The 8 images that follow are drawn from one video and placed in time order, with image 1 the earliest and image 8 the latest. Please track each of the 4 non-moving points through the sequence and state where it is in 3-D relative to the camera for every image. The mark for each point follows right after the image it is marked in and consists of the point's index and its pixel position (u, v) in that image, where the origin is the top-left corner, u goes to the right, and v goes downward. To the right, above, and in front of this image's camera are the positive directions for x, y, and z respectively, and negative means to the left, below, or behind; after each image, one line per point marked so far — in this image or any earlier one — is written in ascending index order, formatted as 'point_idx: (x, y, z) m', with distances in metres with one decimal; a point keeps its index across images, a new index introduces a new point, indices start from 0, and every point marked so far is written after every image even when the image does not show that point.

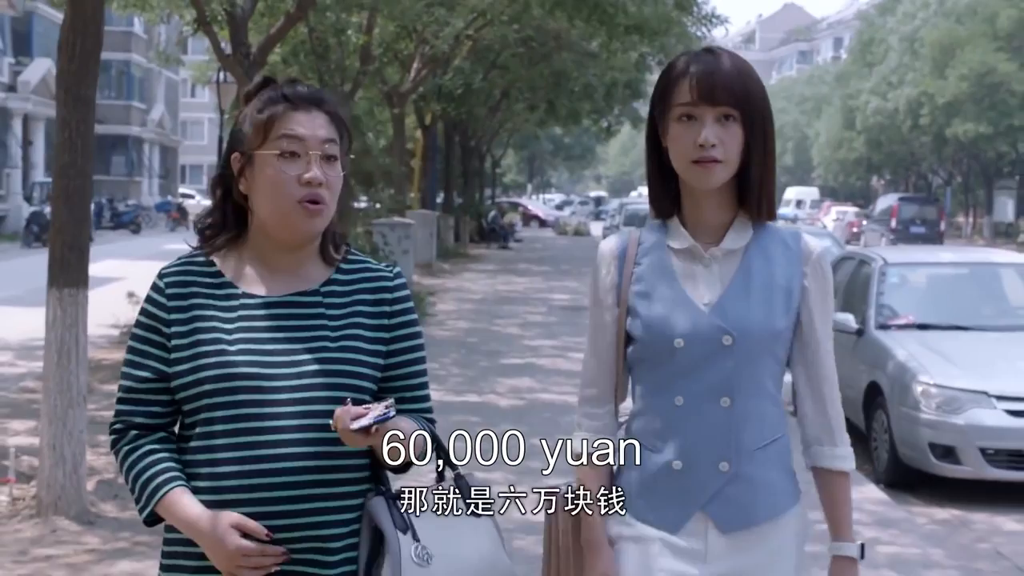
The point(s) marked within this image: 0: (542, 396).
0: (+0.3, -0.9, +11.4) m
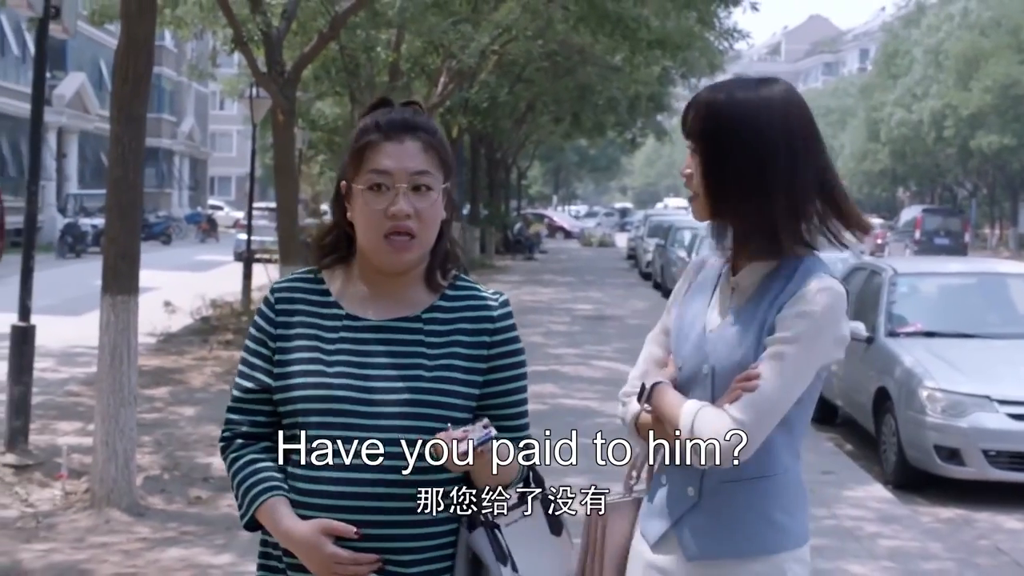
0: (+0.5, -1.0, +11.8) m
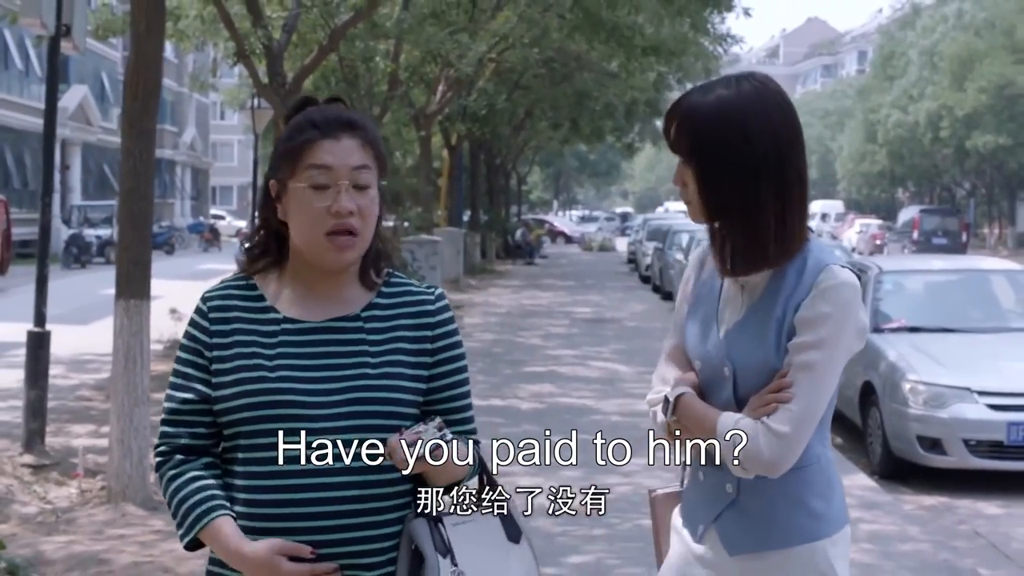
0: (+0.5, -1.0, +12.2) m
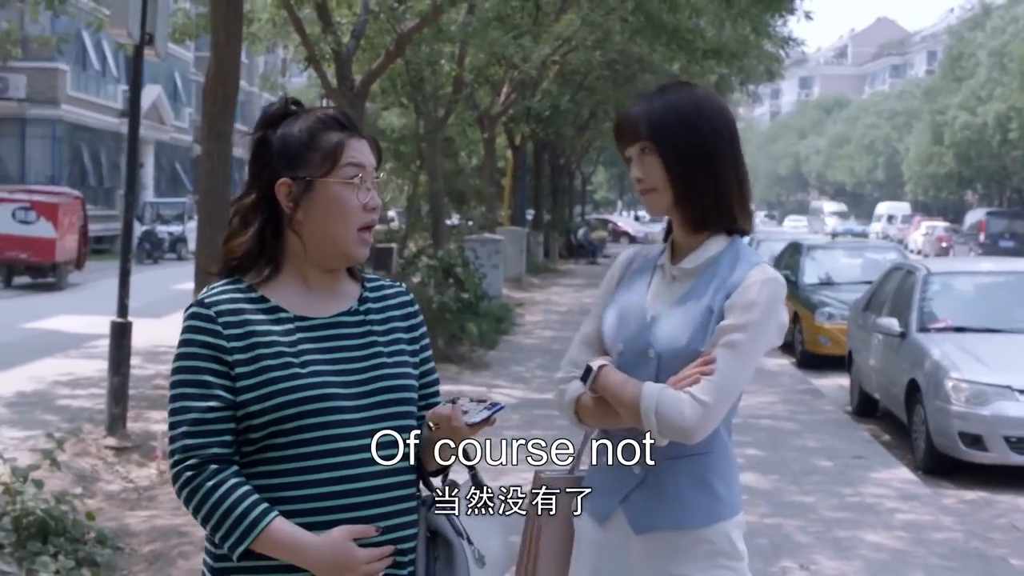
0: (+1.0, -1.0, +12.5) m
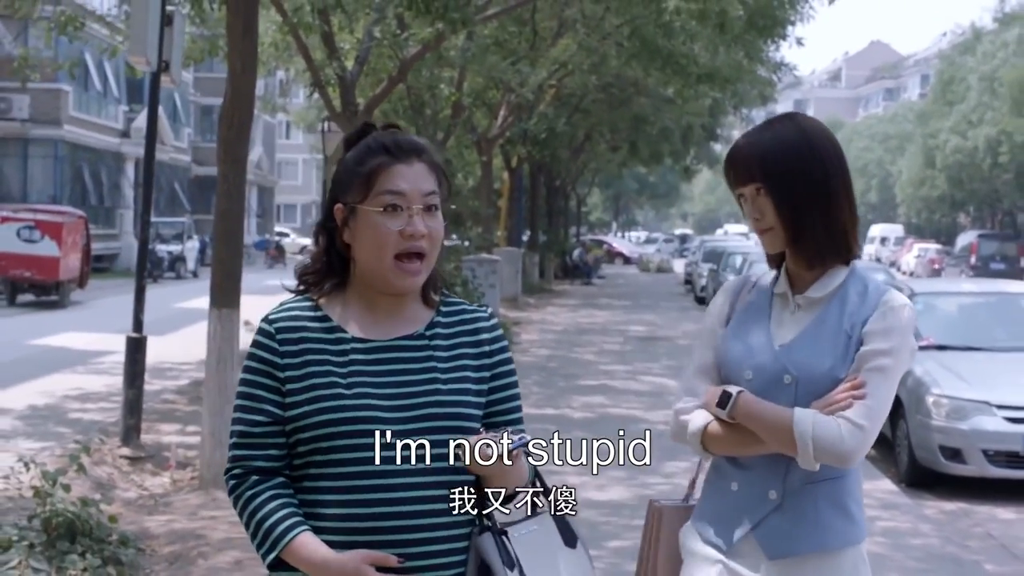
0: (+1.0, -1.2, +12.9) m
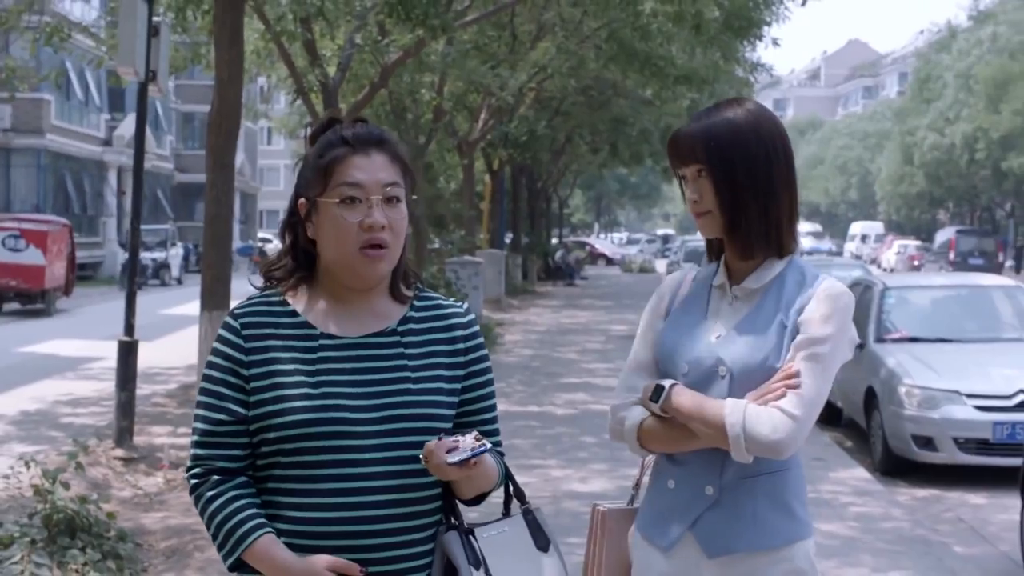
0: (+0.8, -1.2, +13.2) m
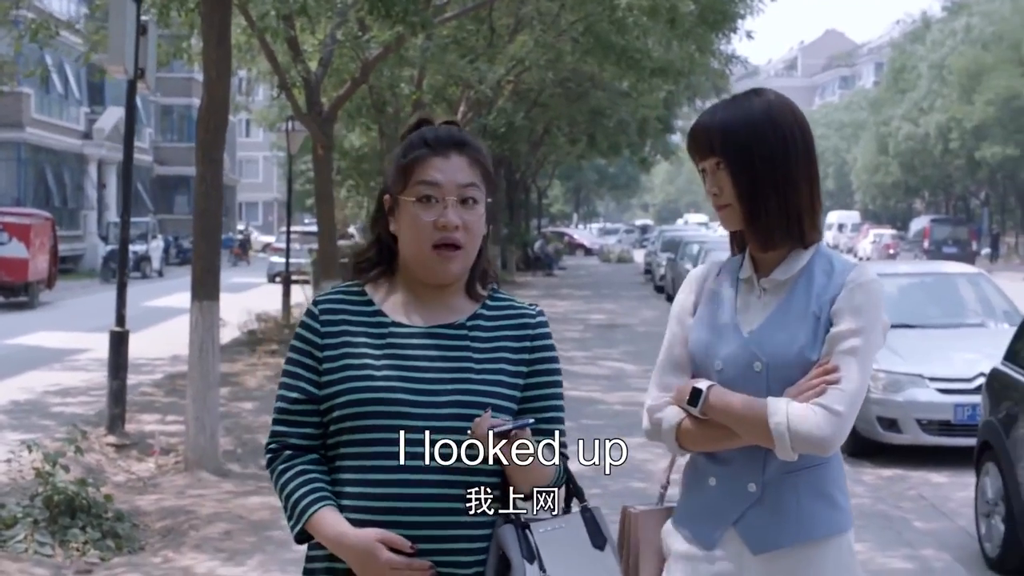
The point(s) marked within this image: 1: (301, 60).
0: (+0.6, -1.1, +13.5) m
1: (-2.3, +2.5, +14.8) m
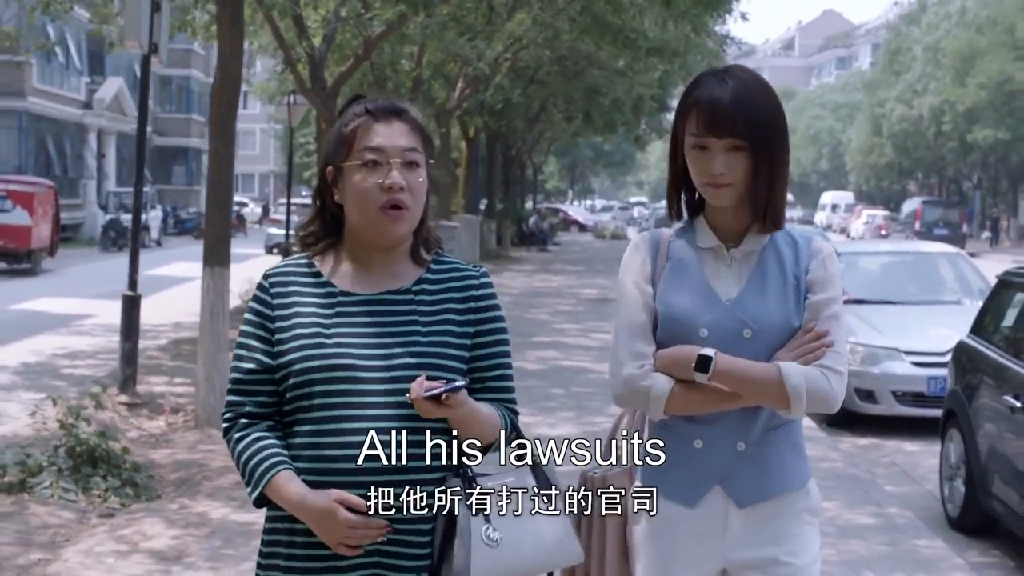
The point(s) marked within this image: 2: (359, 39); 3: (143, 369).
0: (+0.5, -0.8, +14.0) m
1: (-2.4, +2.9, +15.2) m
2: (-2.0, +3.2, +17.1) m
3: (-3.5, -0.8, +12.5) m
